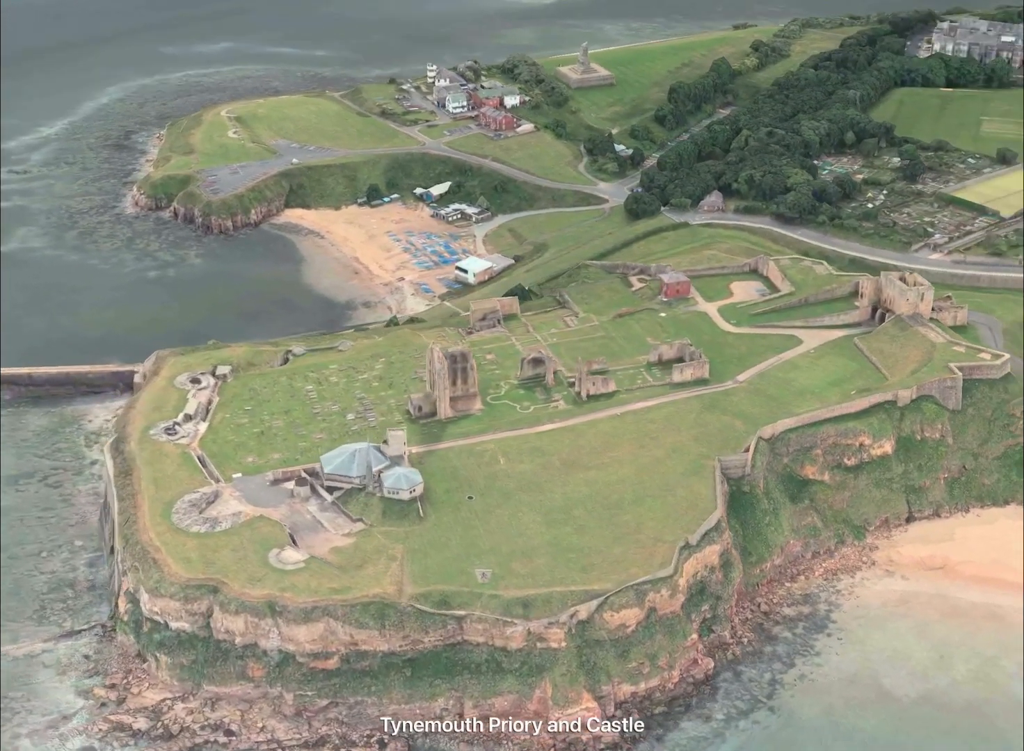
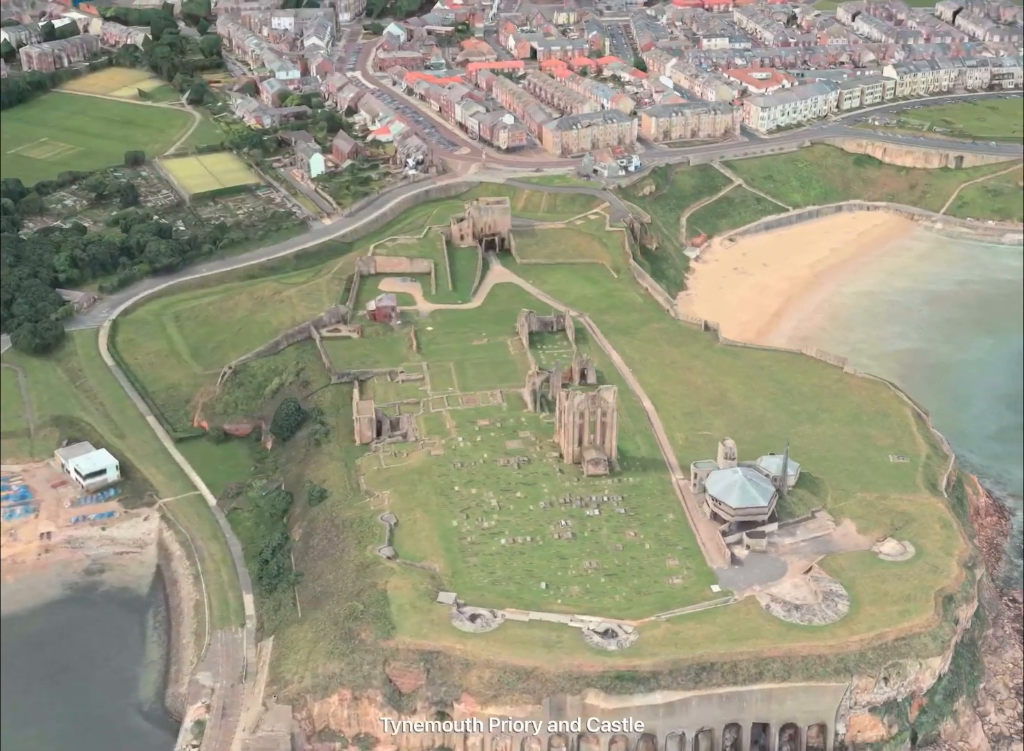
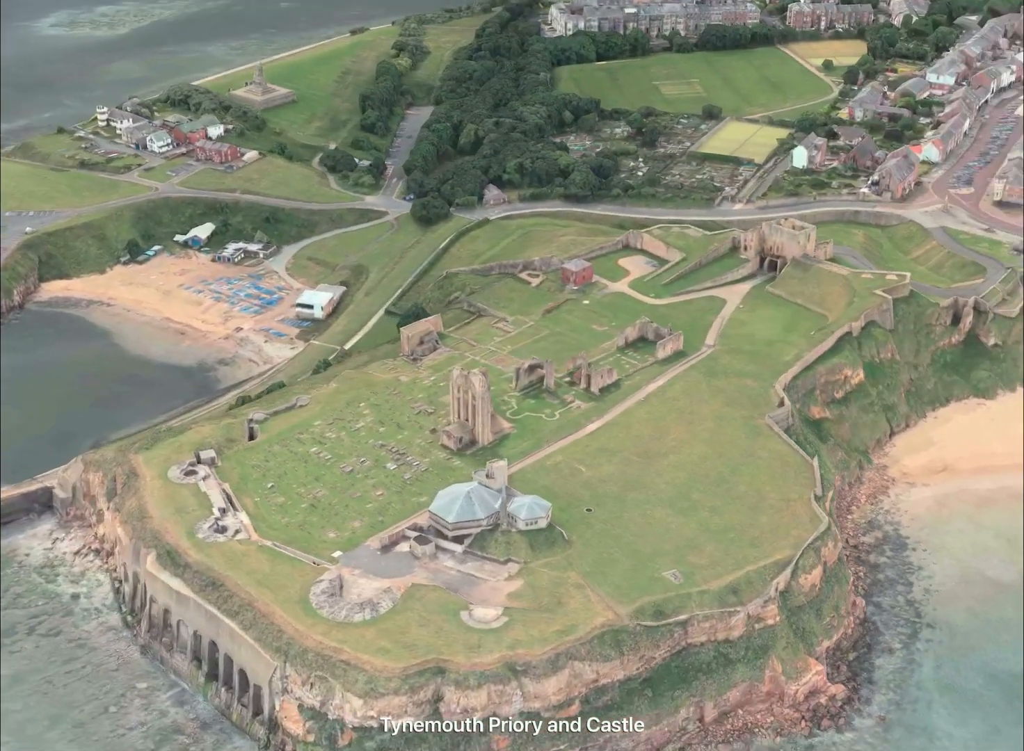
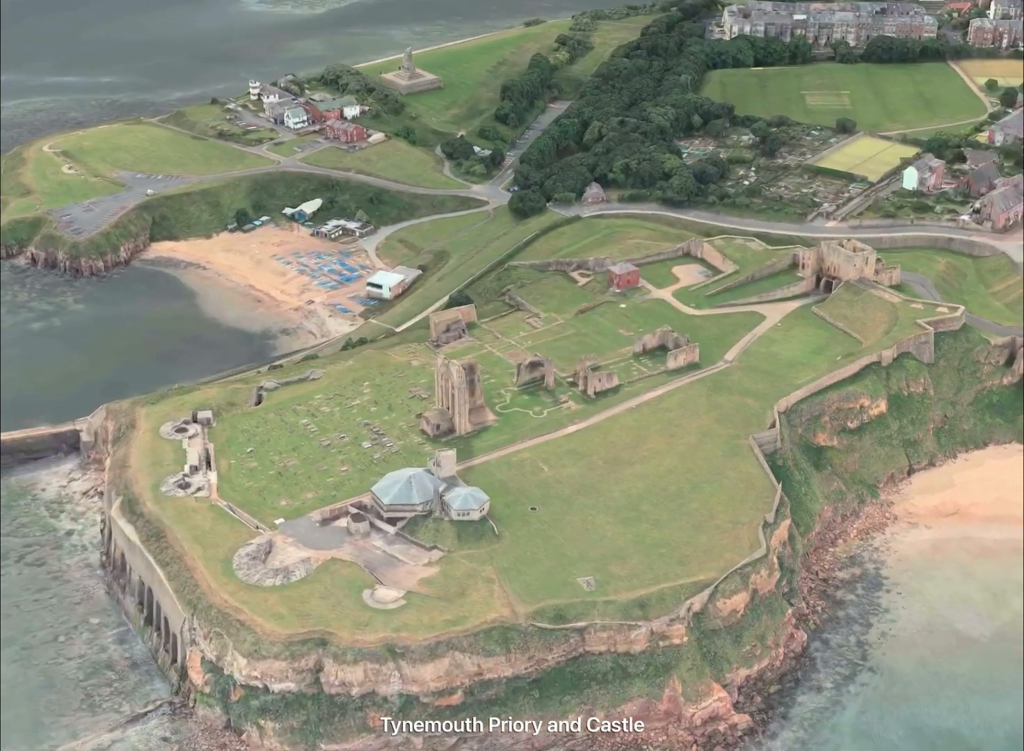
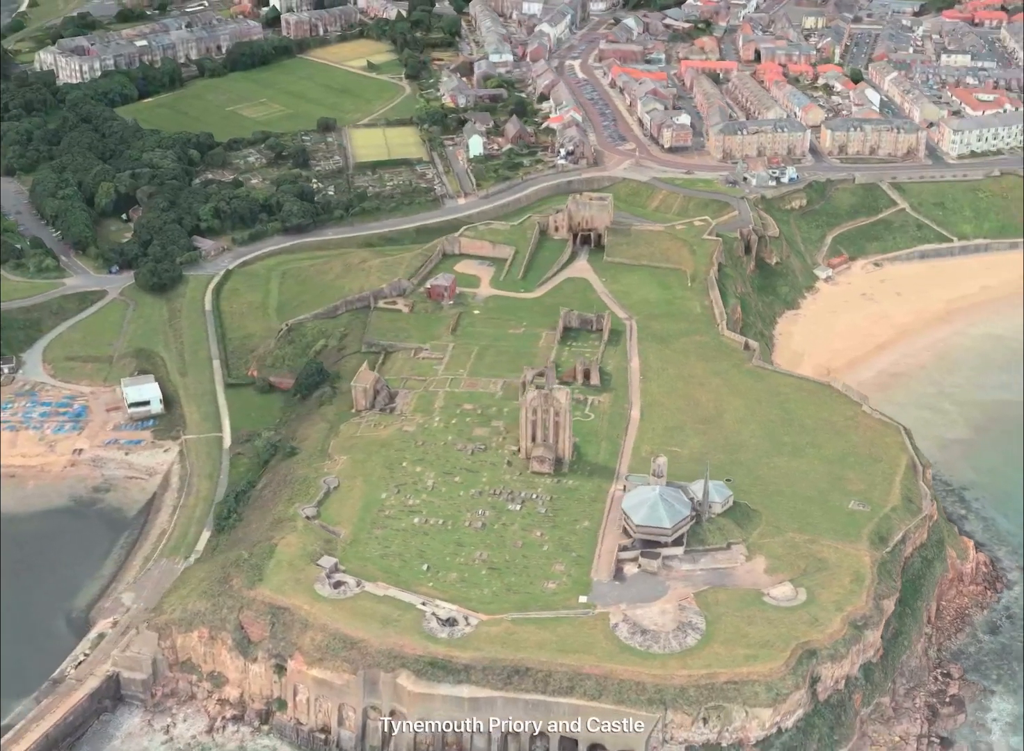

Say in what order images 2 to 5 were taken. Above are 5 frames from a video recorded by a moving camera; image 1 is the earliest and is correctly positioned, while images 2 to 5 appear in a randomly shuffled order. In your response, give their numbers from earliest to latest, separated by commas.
4, 3, 5, 2
